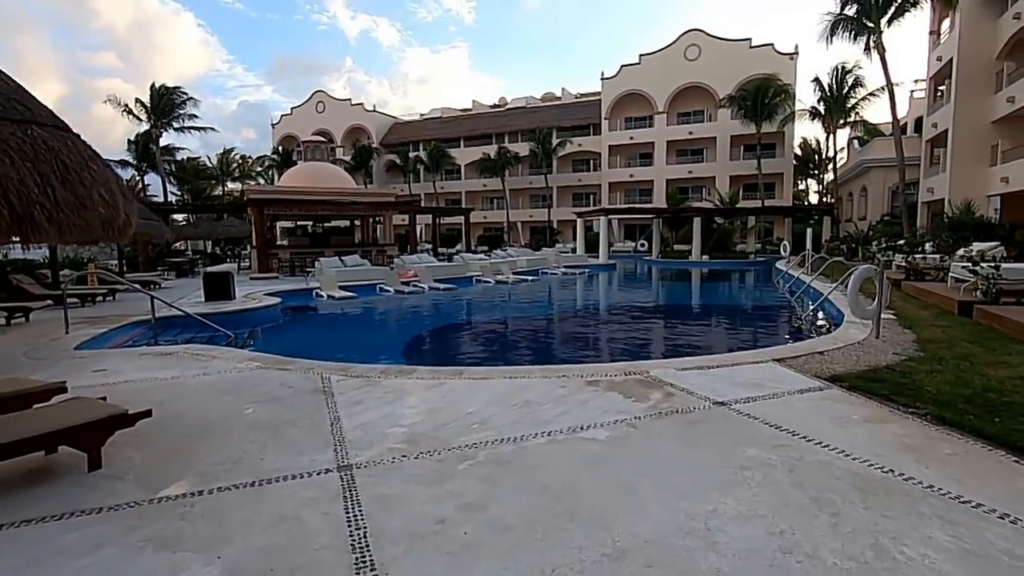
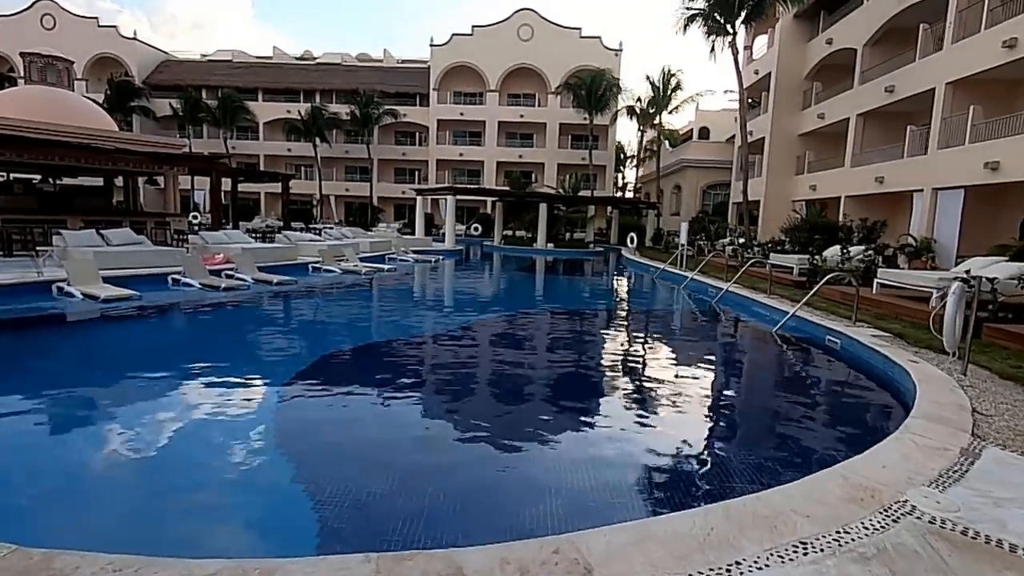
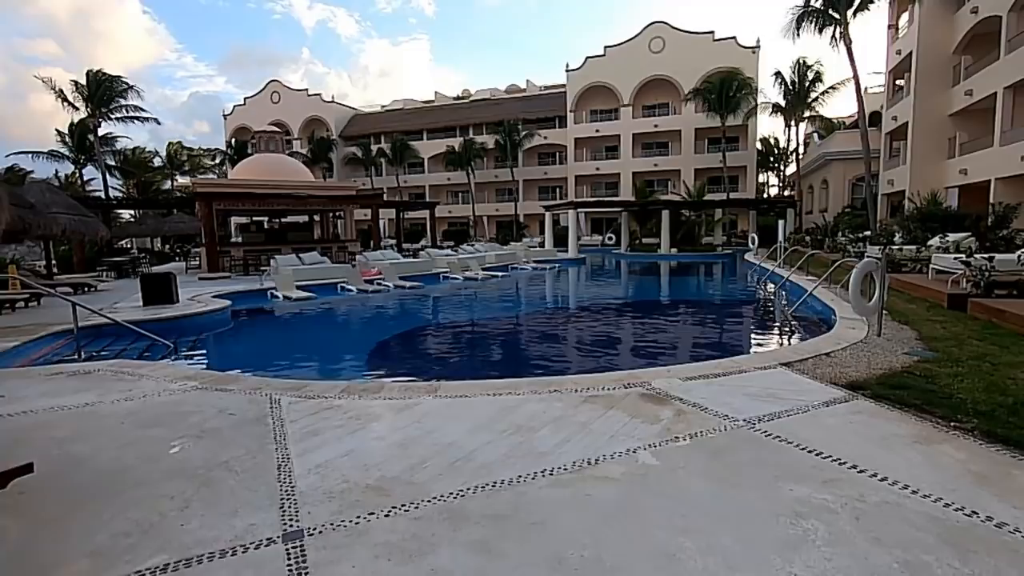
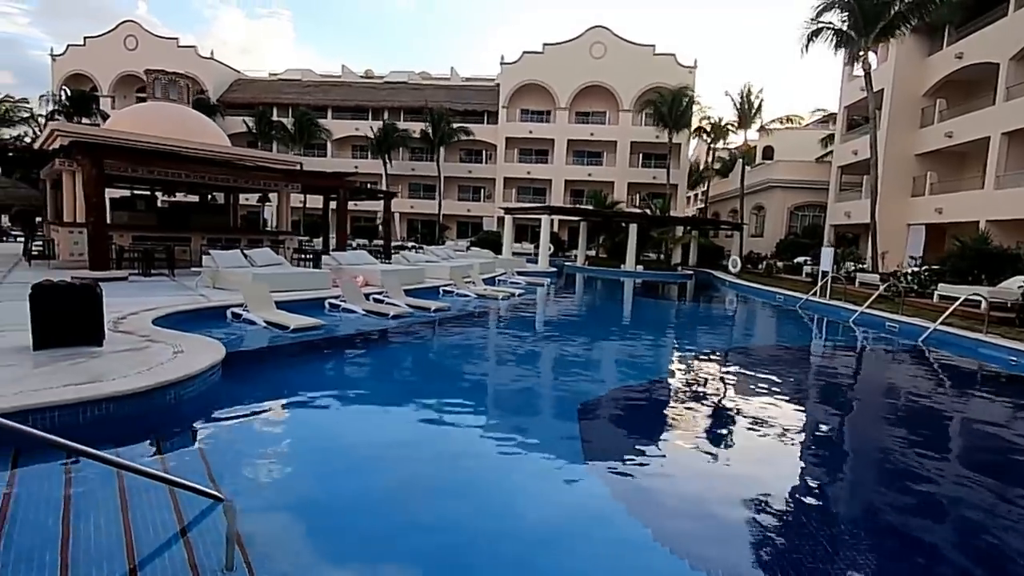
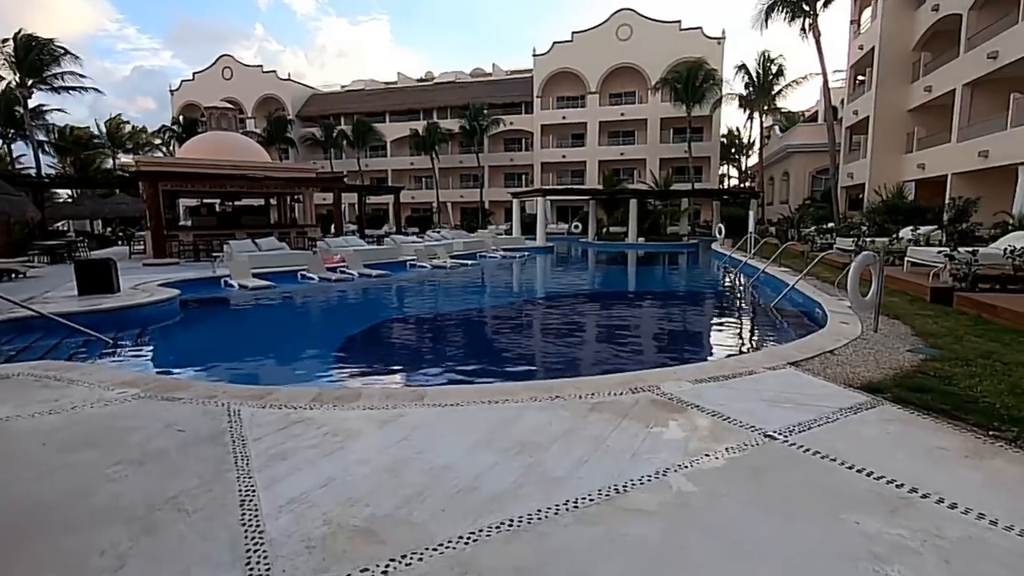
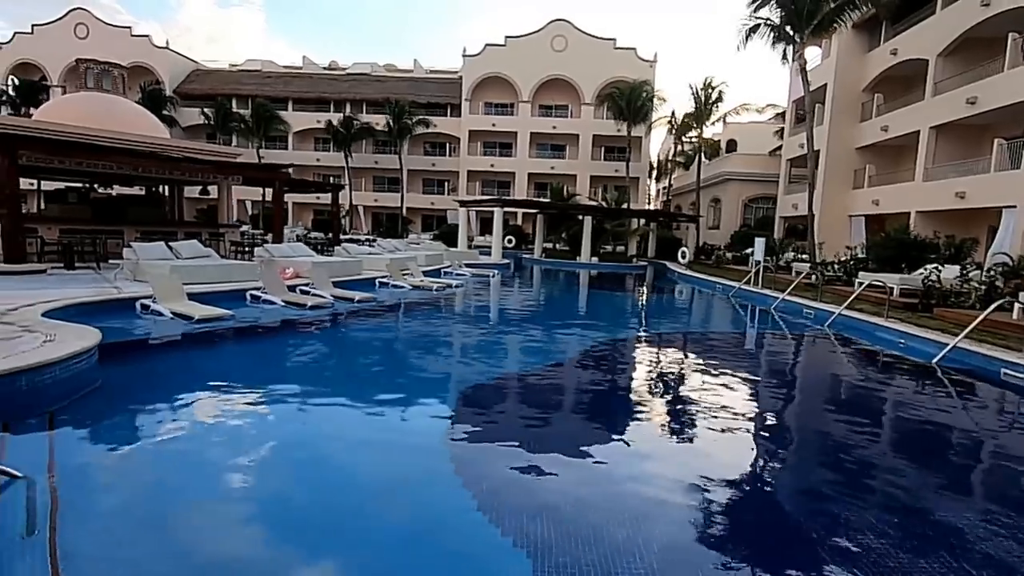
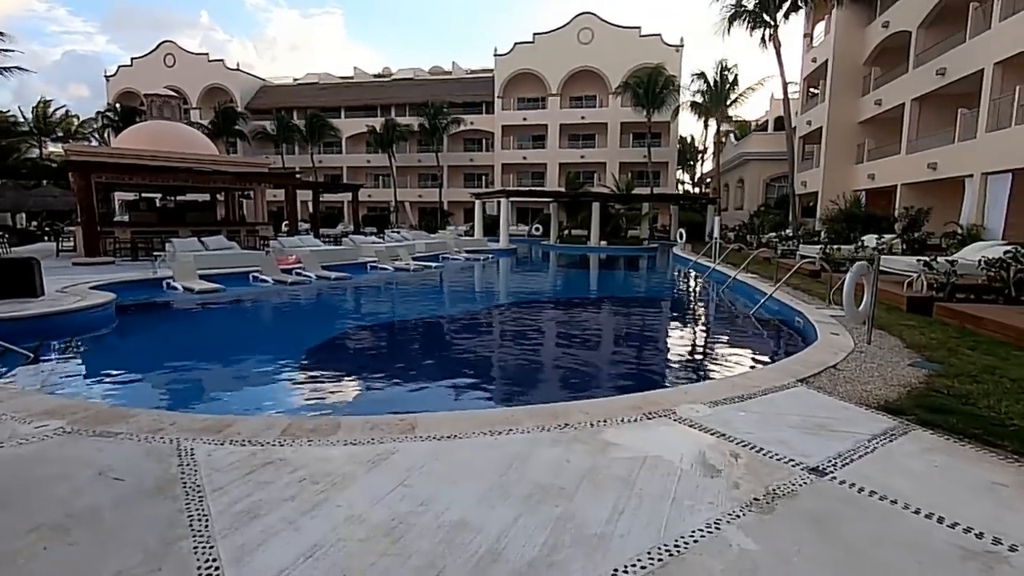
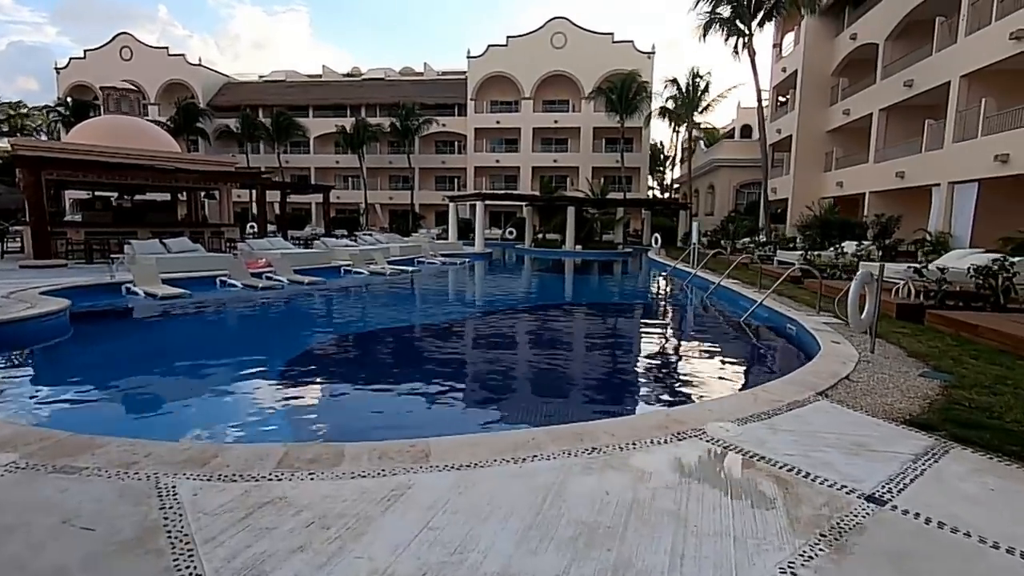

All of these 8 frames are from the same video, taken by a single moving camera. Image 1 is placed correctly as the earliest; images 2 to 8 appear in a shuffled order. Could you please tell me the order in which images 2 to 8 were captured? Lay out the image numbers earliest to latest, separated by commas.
3, 5, 7, 8, 2, 6, 4
